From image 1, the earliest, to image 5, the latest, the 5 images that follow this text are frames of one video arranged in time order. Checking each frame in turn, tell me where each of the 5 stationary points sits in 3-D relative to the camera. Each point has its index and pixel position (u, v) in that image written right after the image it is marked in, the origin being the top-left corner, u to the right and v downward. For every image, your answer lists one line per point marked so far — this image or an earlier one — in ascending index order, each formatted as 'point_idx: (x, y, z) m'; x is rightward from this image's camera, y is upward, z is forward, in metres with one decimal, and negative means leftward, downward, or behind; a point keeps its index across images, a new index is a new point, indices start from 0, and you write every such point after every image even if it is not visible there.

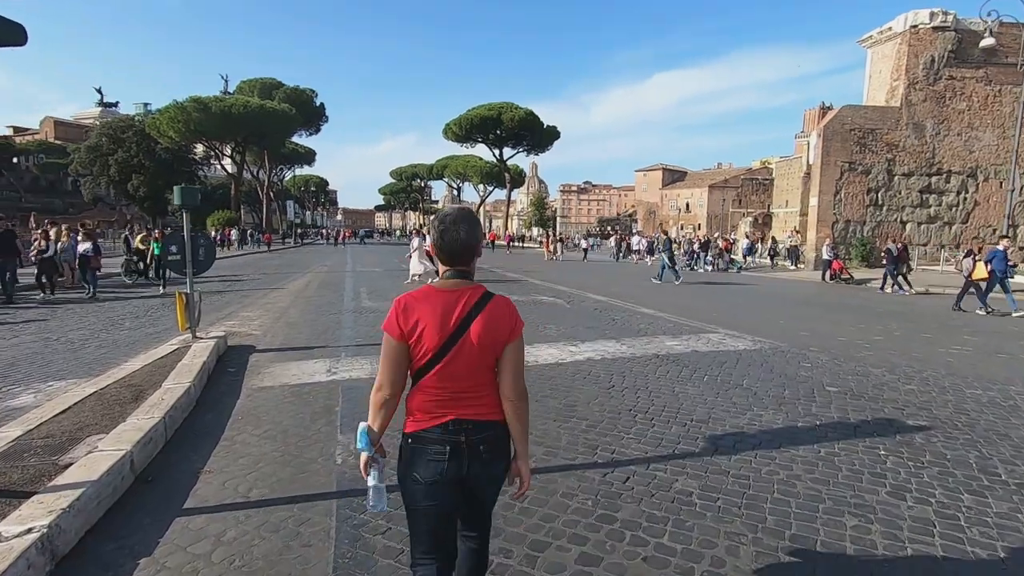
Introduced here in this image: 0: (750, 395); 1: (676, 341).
0: (+2.5, -1.1, +5.7) m
1: (+2.5, -0.8, +8.3) m
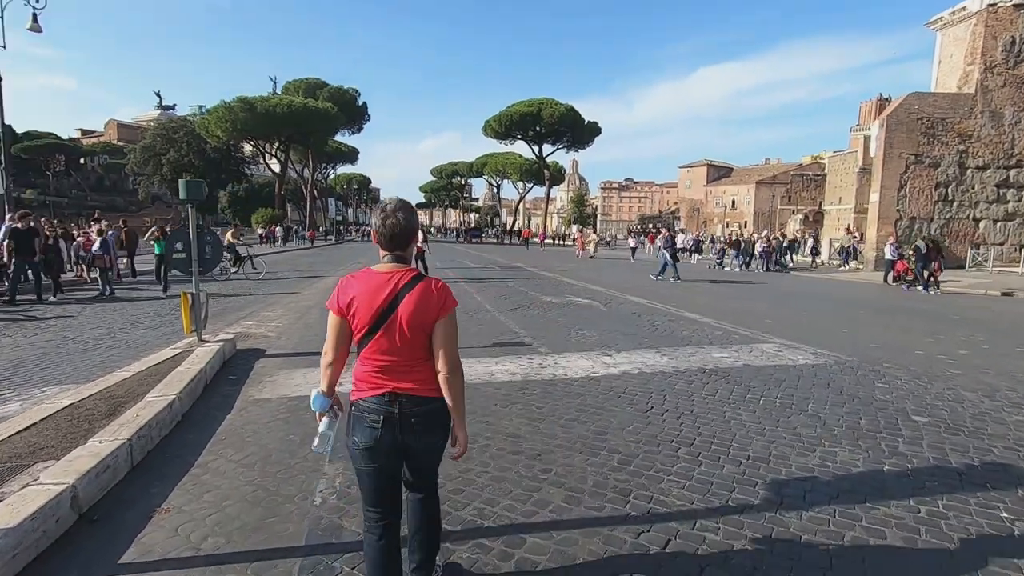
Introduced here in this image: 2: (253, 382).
0: (+2.7, -1.2, +4.7) m
1: (+2.9, -0.9, +7.3) m
2: (-2.9, -1.1, +6.1) m
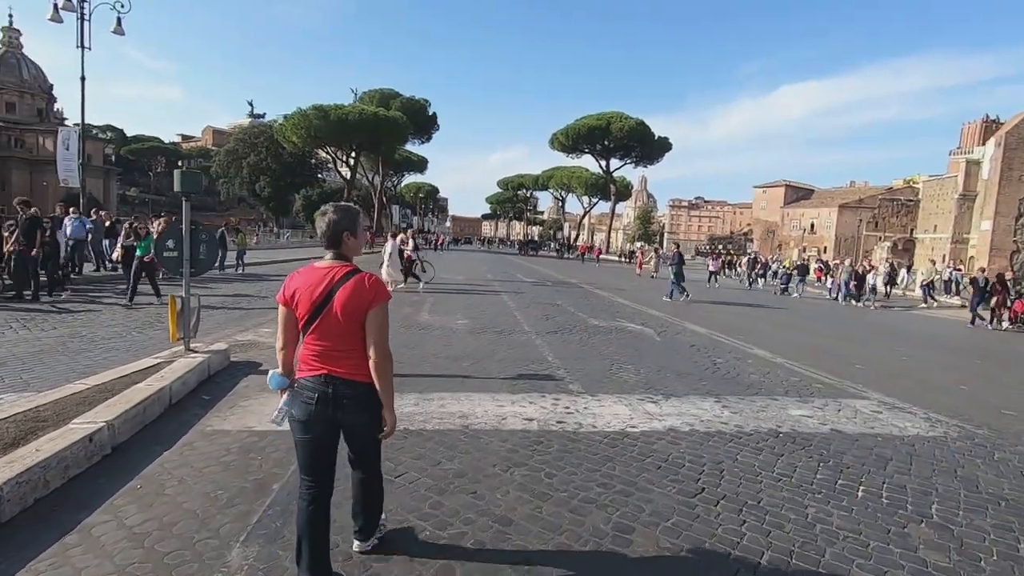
0: (+2.6, -1.5, +3.2) m
1: (+3.1, -1.3, +5.8) m
2: (-2.8, -1.1, +5.2) m
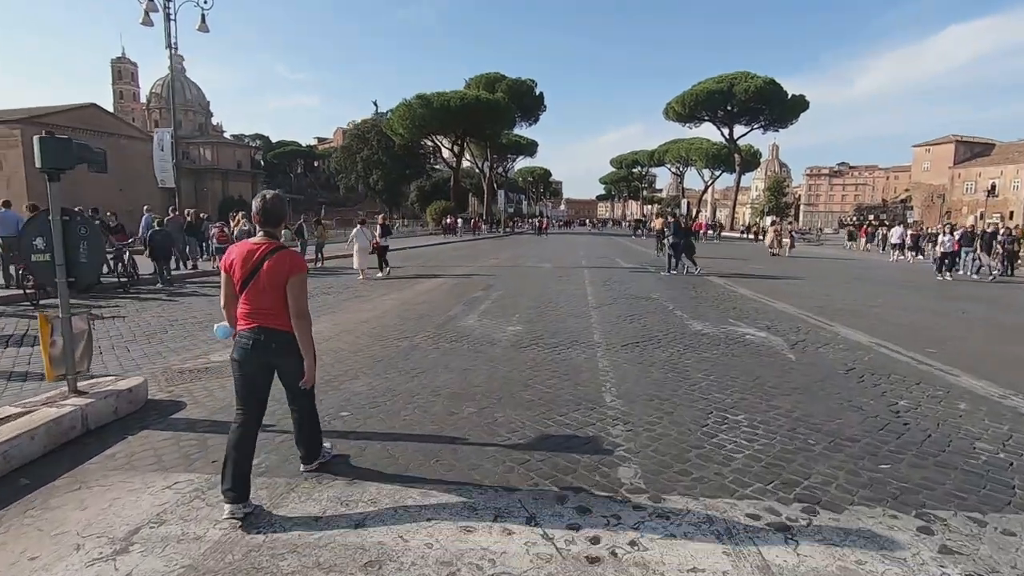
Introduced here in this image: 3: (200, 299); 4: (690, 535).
0: (+2.0, -1.7, +0.1) m
1: (+3.0, -1.3, +2.5) m
2: (-2.9, -1.3, +3.2) m
3: (-6.8, -0.3, +11.8) m
4: (+1.0, -1.3, +2.9) m
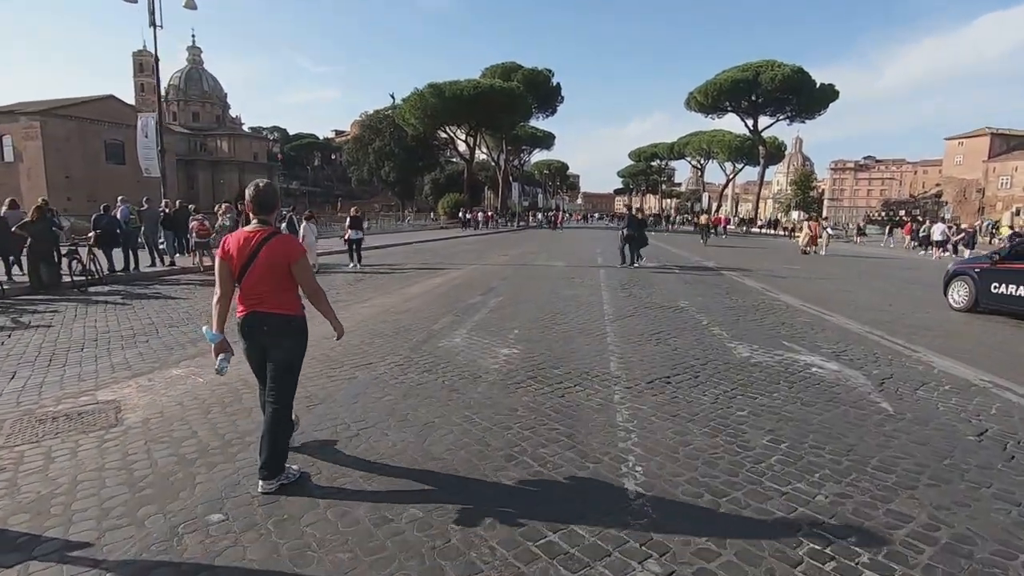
0: (+1.6, -1.9, -1.7) m
1: (+2.8, -1.6, +0.7) m
2: (-3.1, -1.5, +1.6) m
3: (-6.8, -0.3, +10.2) m
4: (+0.7, -1.5, +1.1) m
